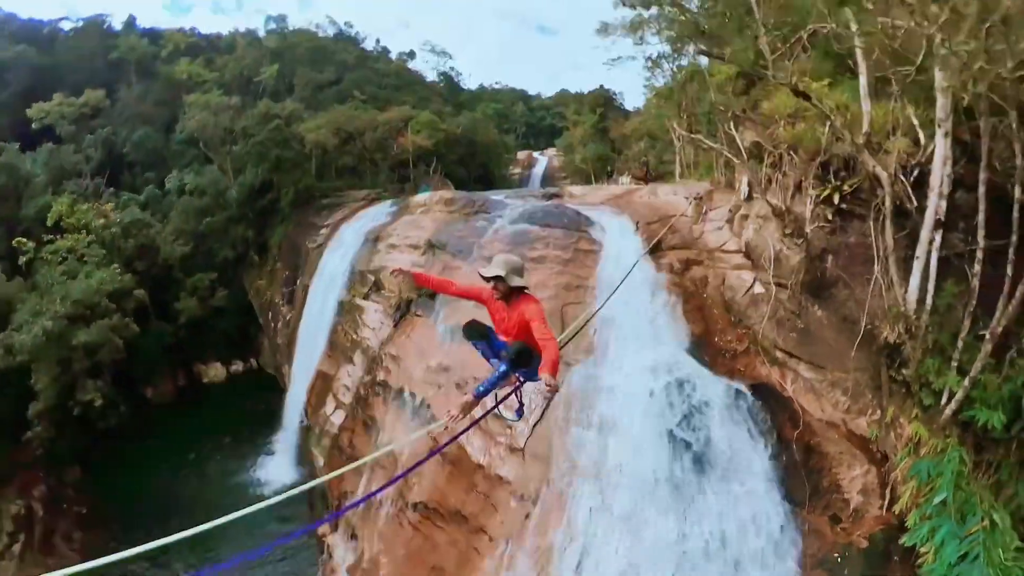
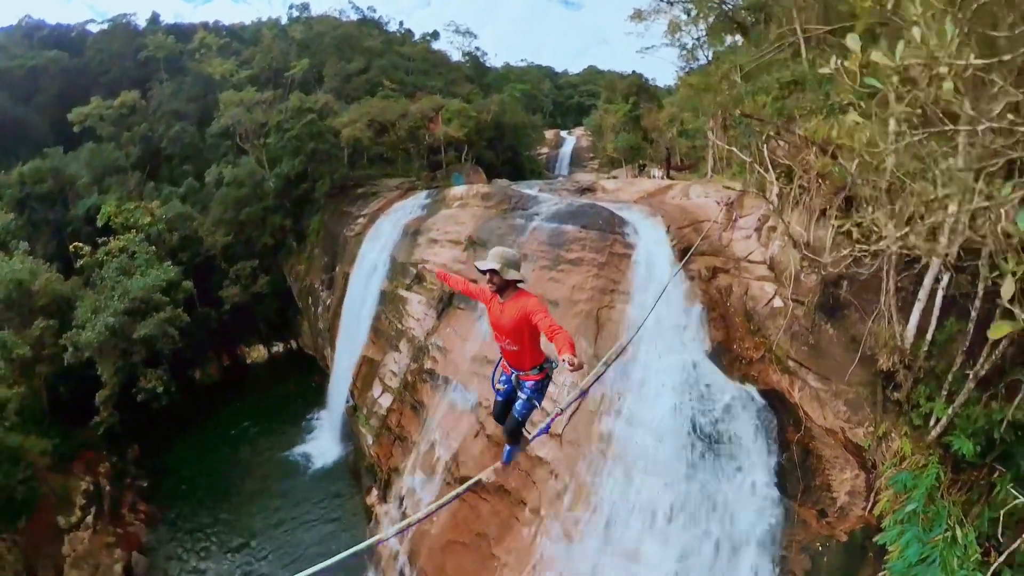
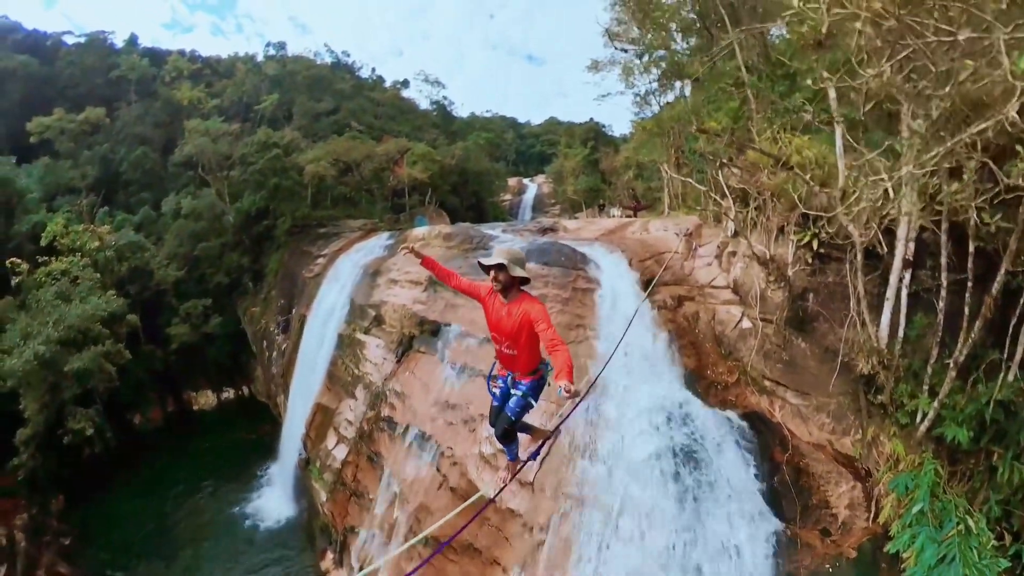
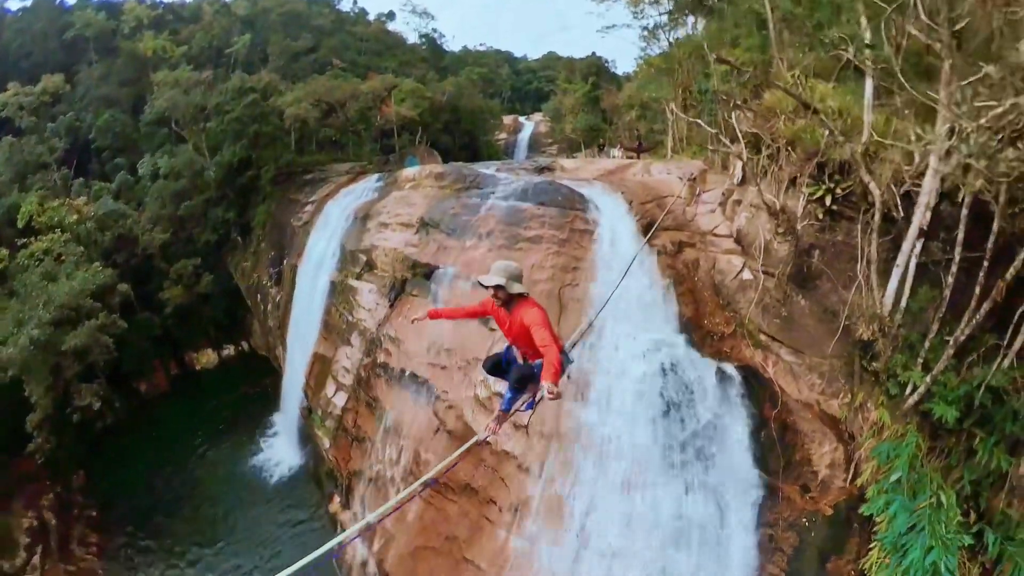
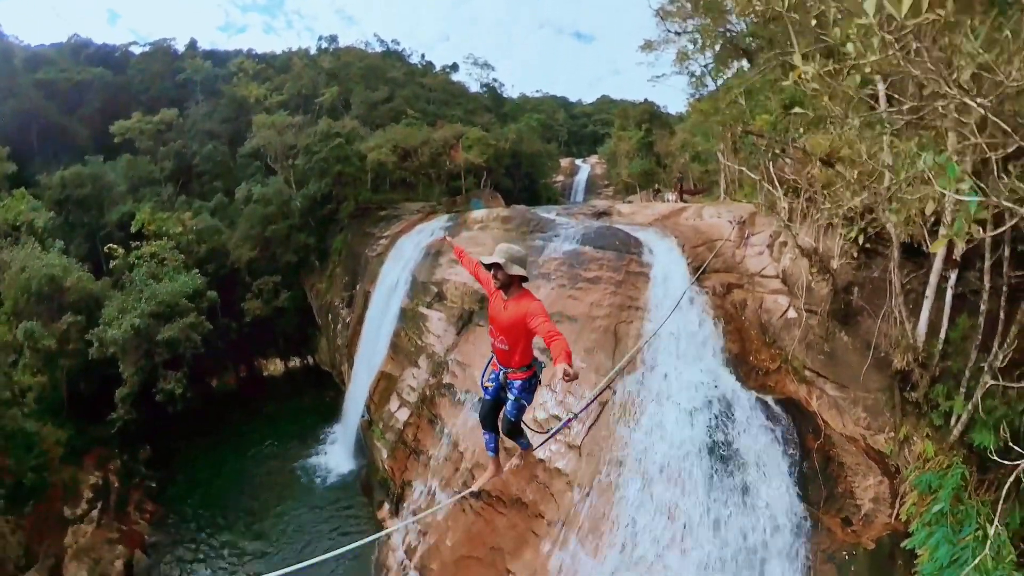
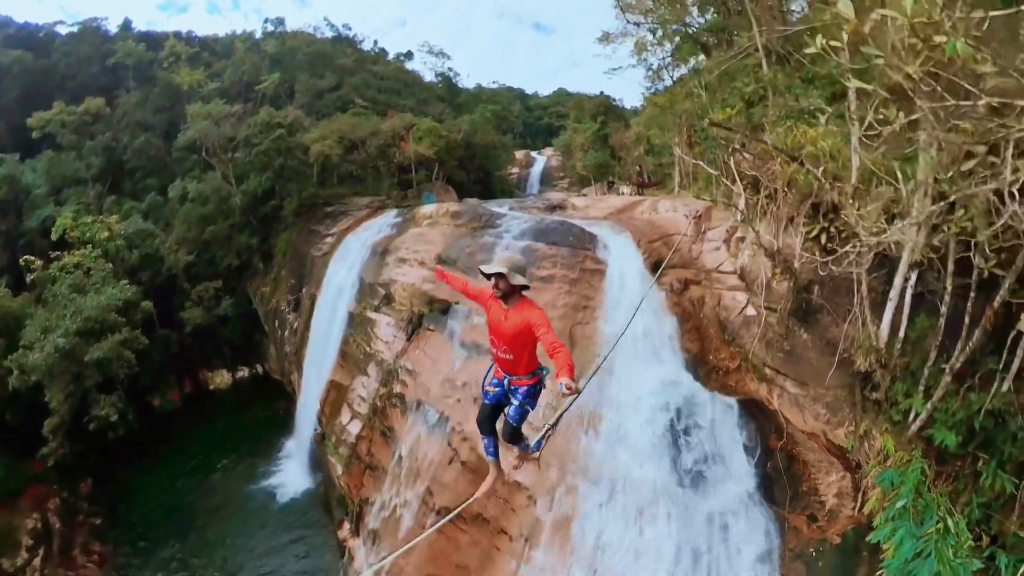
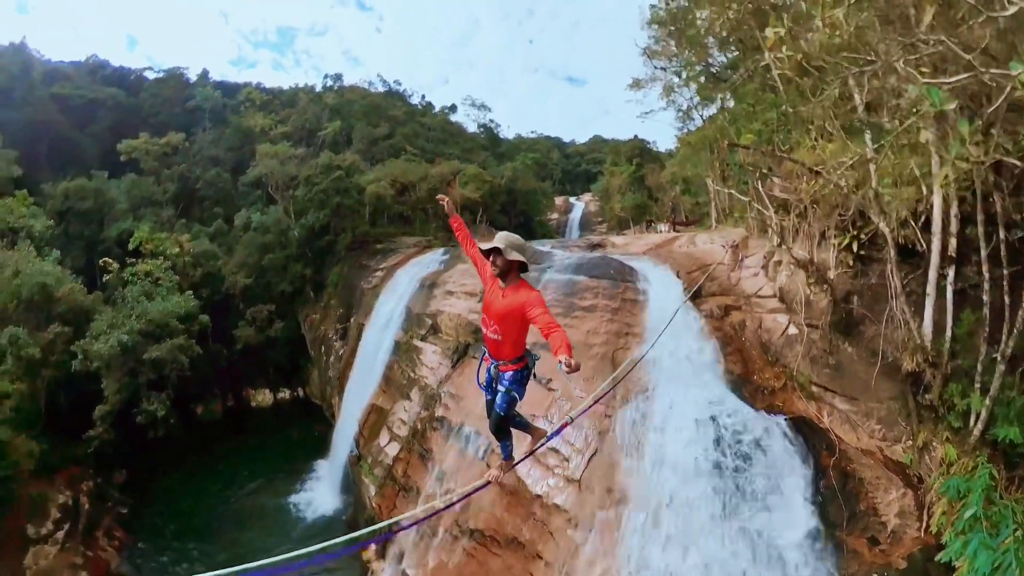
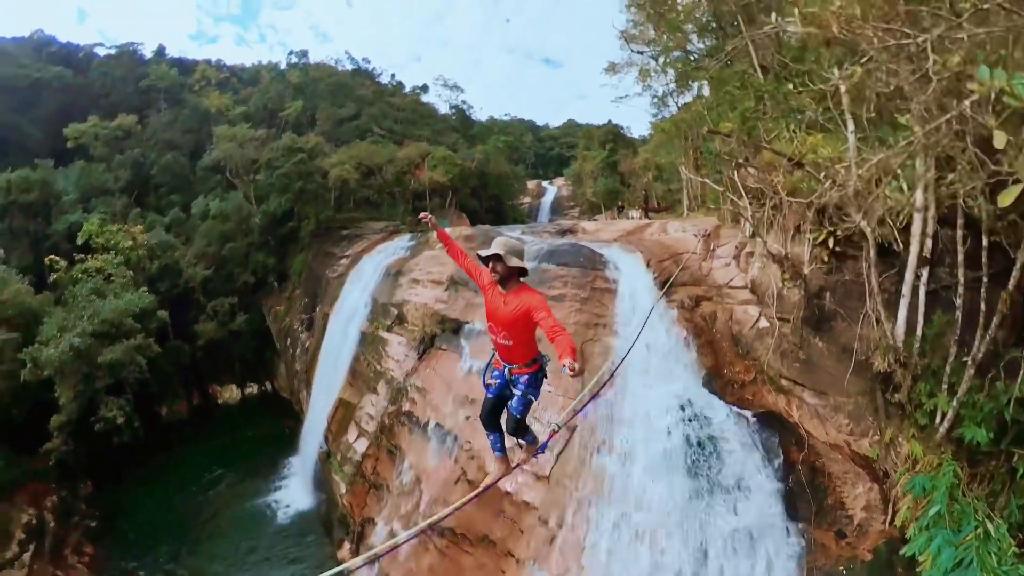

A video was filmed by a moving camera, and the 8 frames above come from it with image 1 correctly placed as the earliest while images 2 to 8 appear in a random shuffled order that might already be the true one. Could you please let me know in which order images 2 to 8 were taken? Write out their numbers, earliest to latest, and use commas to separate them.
4, 3, 6, 8, 2, 7, 5
